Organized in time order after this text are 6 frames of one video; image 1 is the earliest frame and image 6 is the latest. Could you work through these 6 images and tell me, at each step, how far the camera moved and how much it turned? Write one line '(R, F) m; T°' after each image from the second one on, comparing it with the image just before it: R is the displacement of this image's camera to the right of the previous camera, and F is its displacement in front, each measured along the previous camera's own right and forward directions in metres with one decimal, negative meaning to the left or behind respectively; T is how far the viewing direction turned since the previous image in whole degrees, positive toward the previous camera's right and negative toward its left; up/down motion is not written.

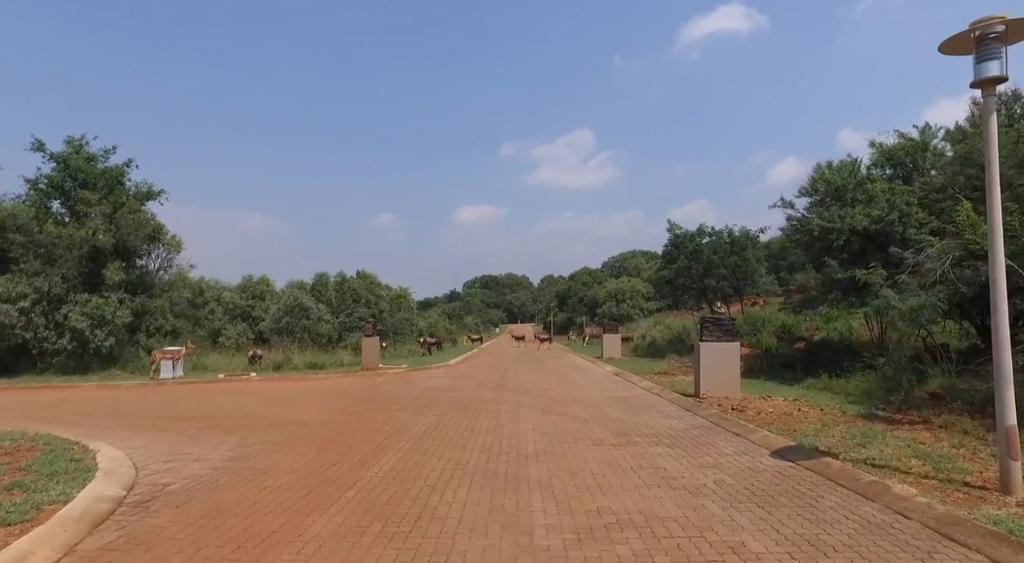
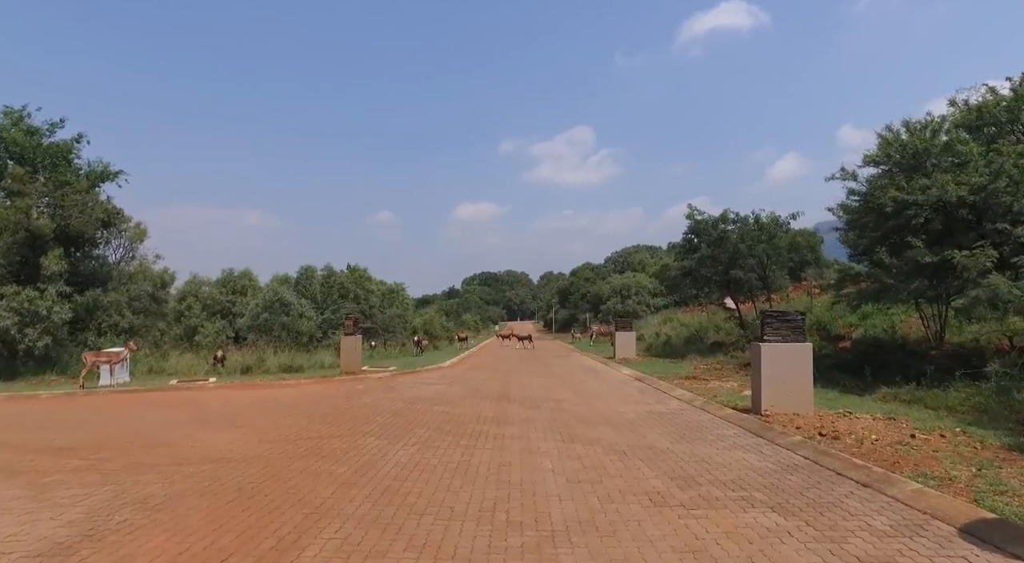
(-0.1, +3.1) m; 0°
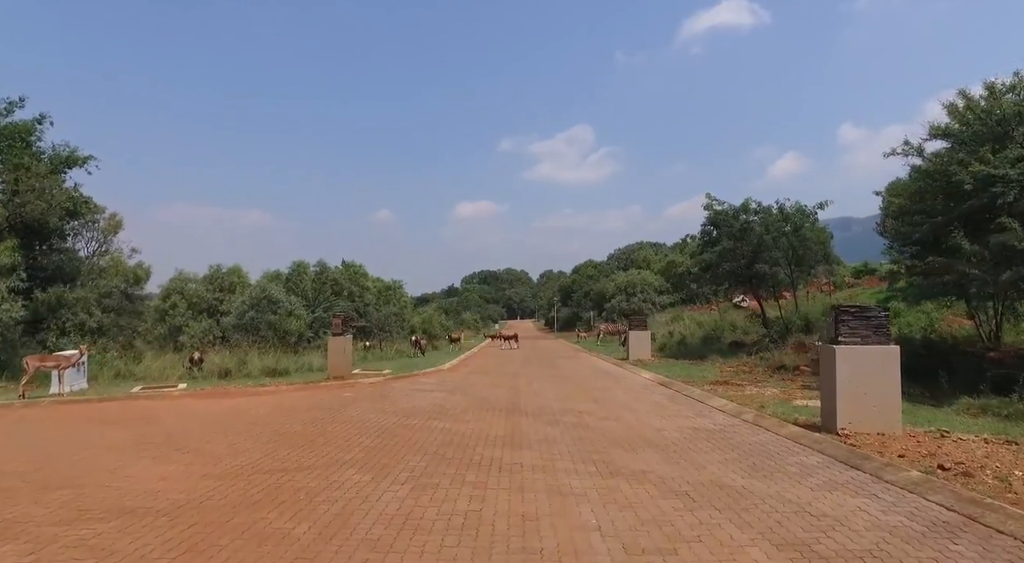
(-0.2, +2.1) m; 0°
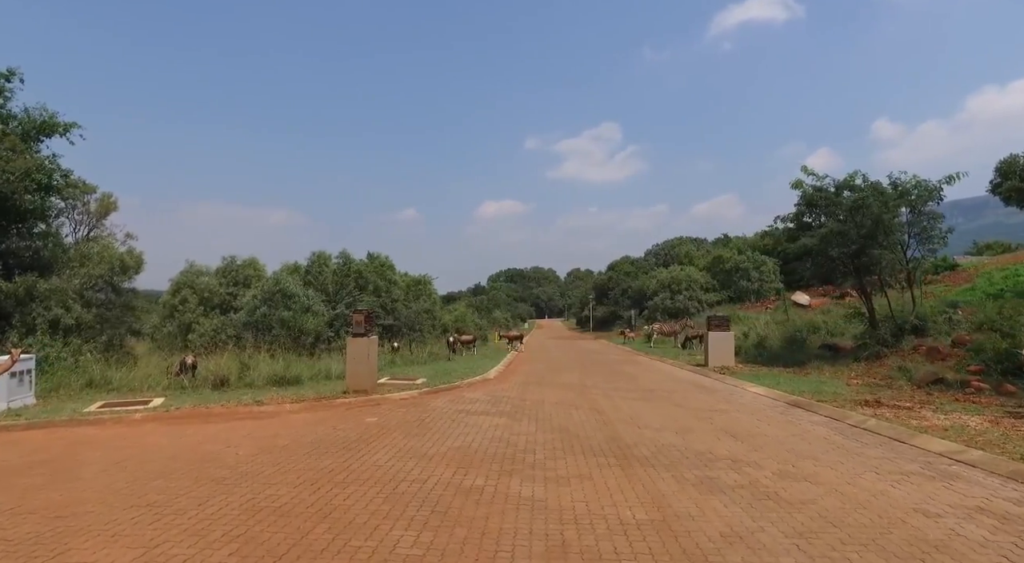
(-1.1, +4.2) m; -2°
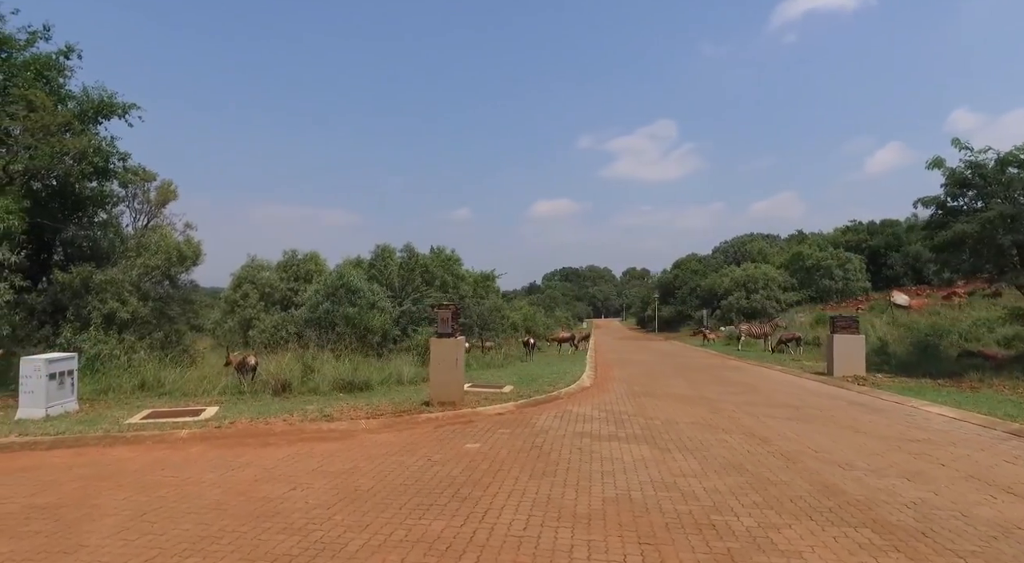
(-1.2, +2.5) m; -5°
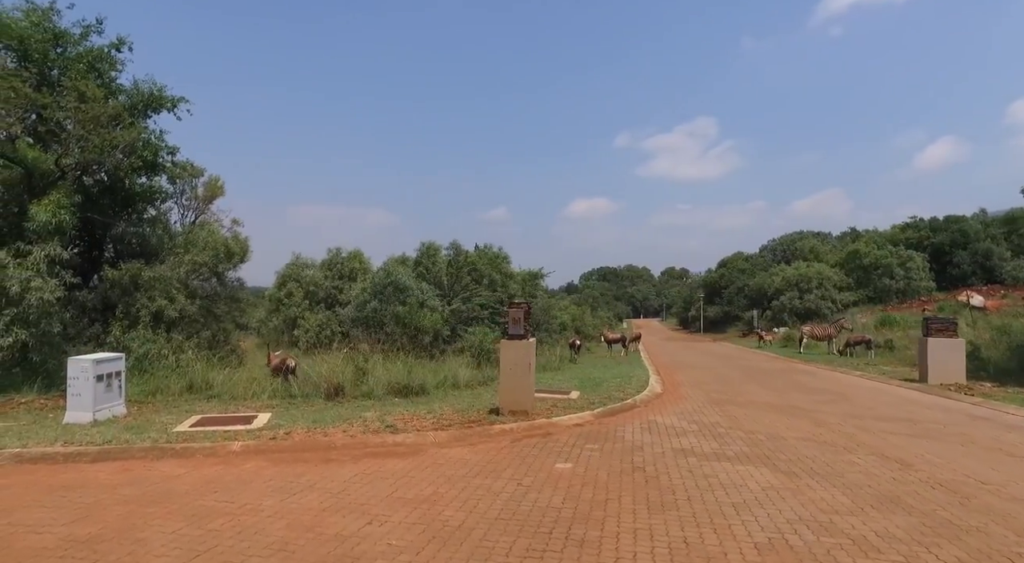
(-0.7, +1.1) m; -3°
